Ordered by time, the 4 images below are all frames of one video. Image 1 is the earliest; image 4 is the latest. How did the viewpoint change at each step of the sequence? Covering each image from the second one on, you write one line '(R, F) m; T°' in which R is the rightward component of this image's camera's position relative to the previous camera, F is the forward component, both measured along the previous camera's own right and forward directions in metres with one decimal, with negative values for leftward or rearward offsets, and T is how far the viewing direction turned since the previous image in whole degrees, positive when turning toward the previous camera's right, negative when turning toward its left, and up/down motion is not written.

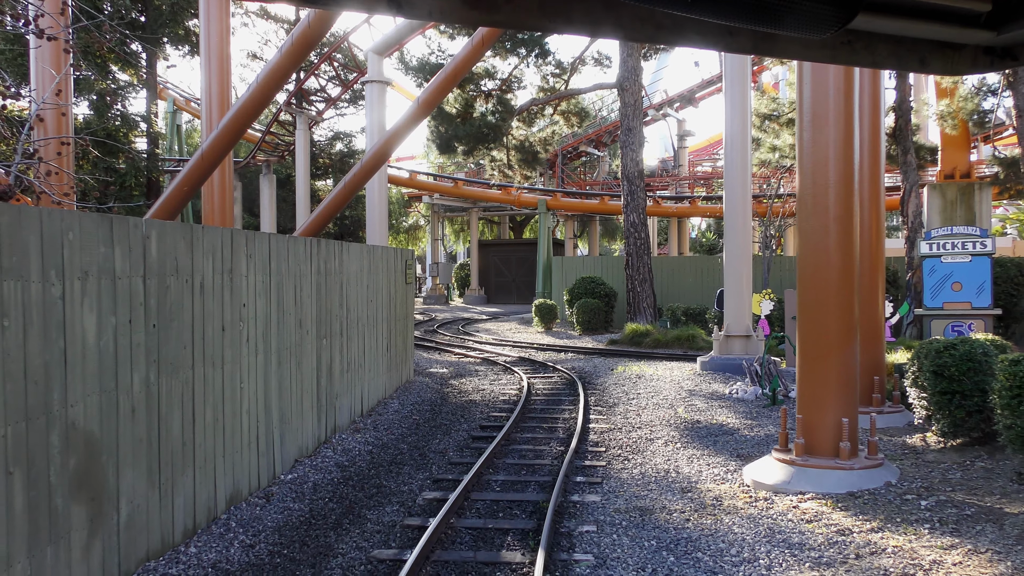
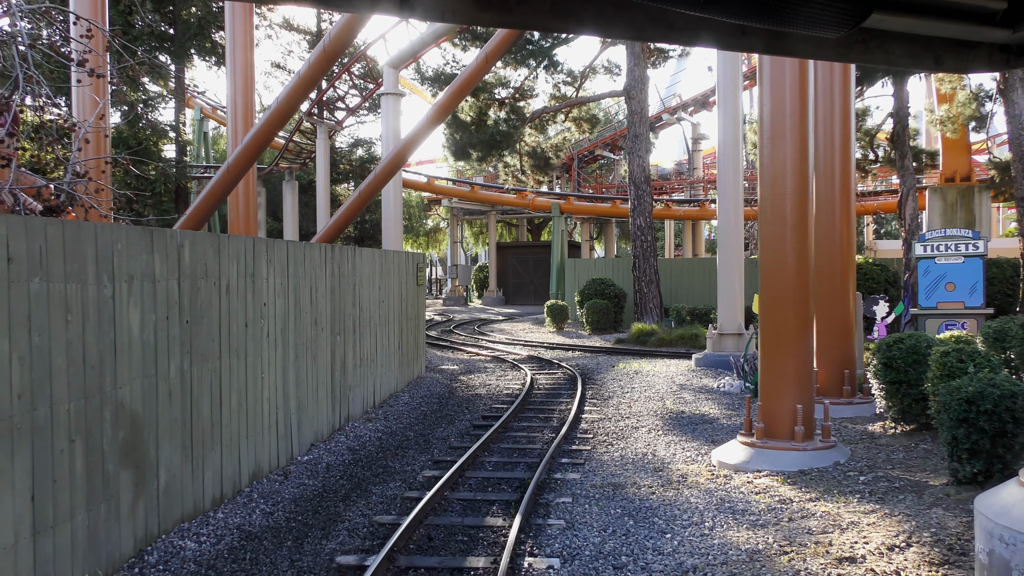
(+0.3, -0.7) m; -2°
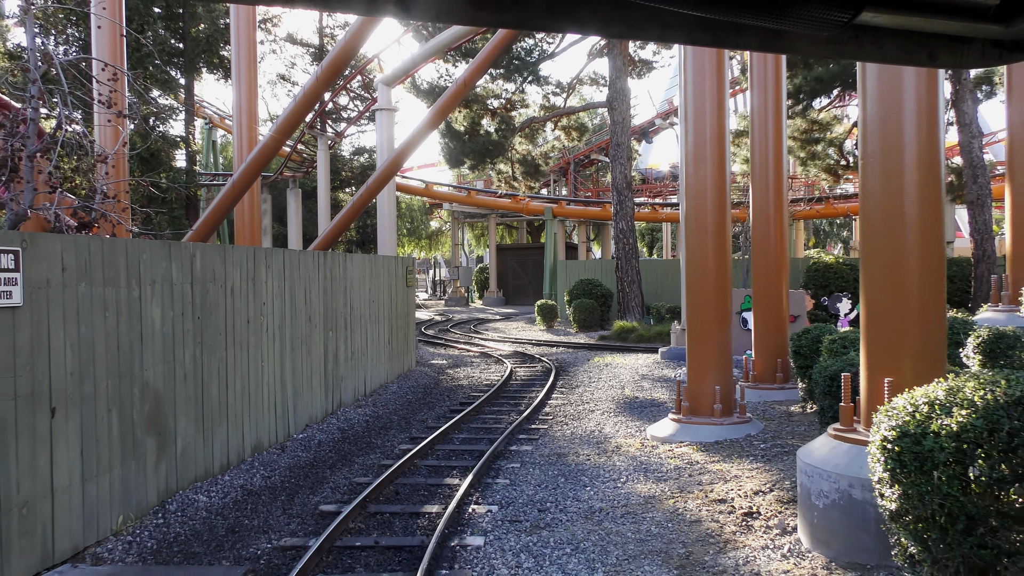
(+0.4, -1.2) m; -1°
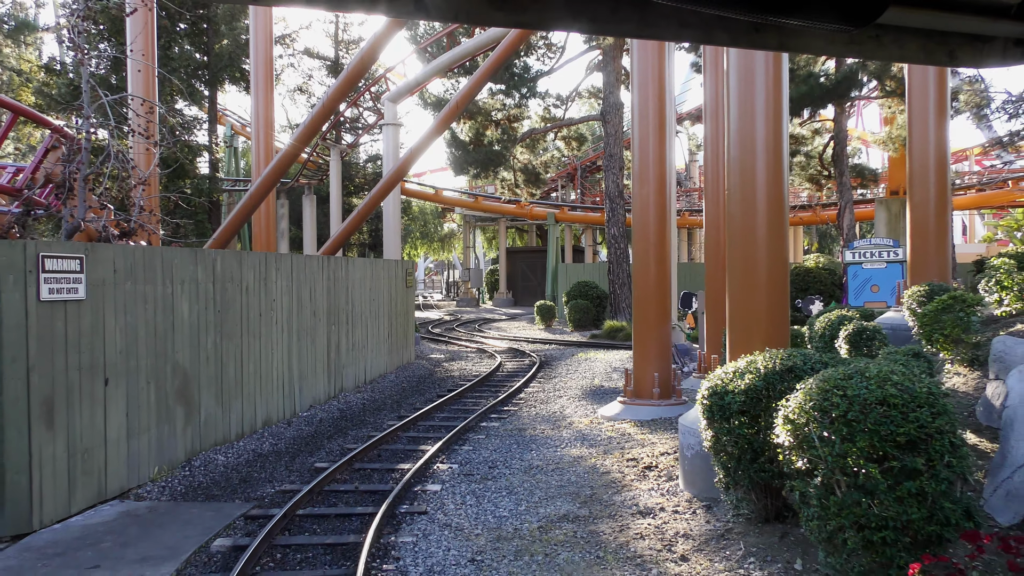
(+0.5, -1.4) m; -1°
